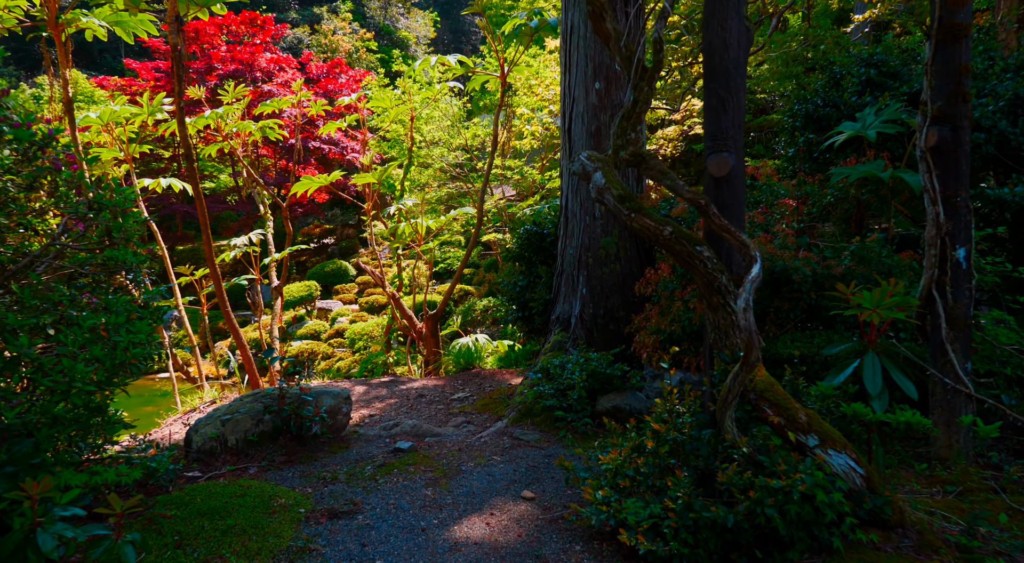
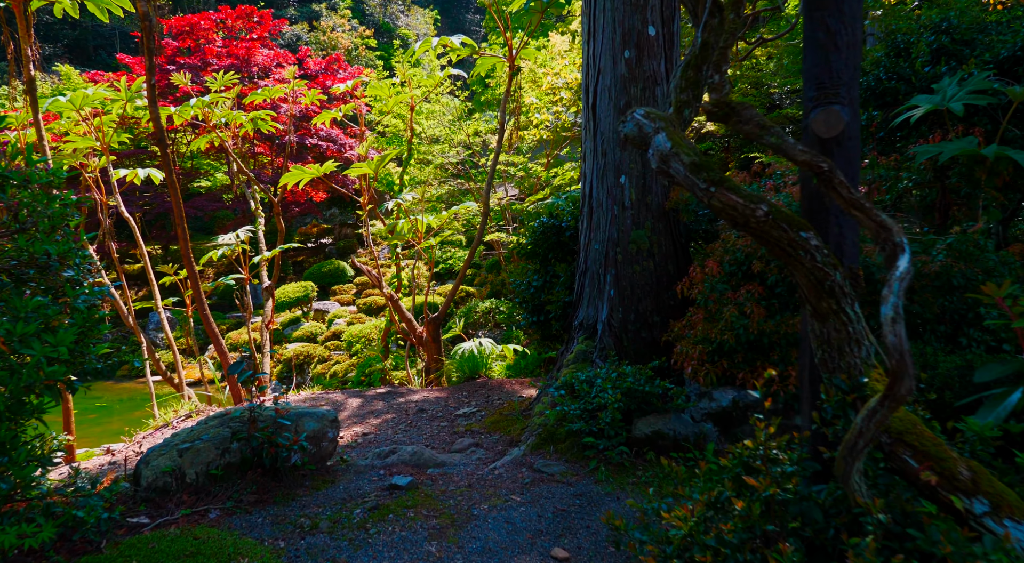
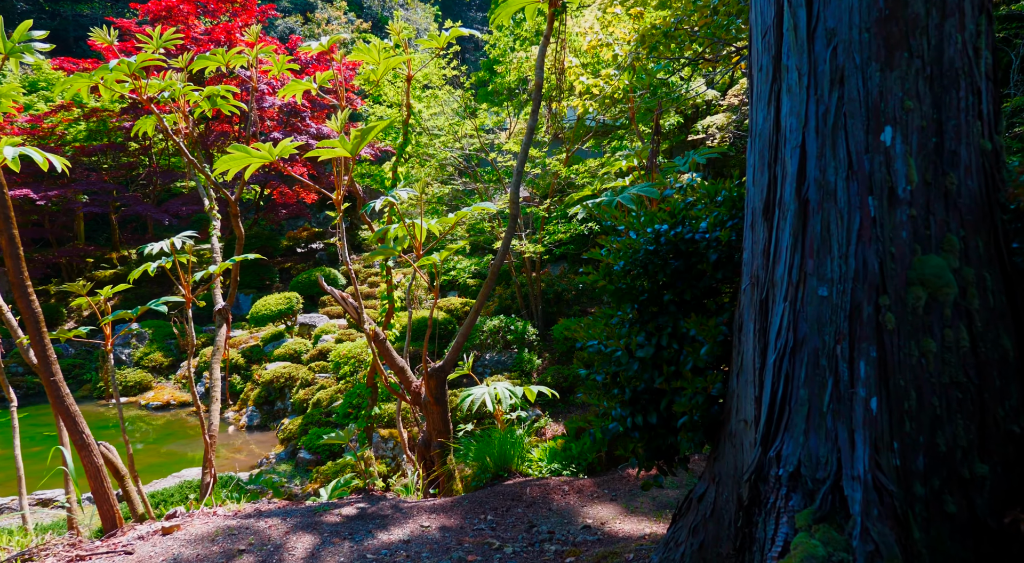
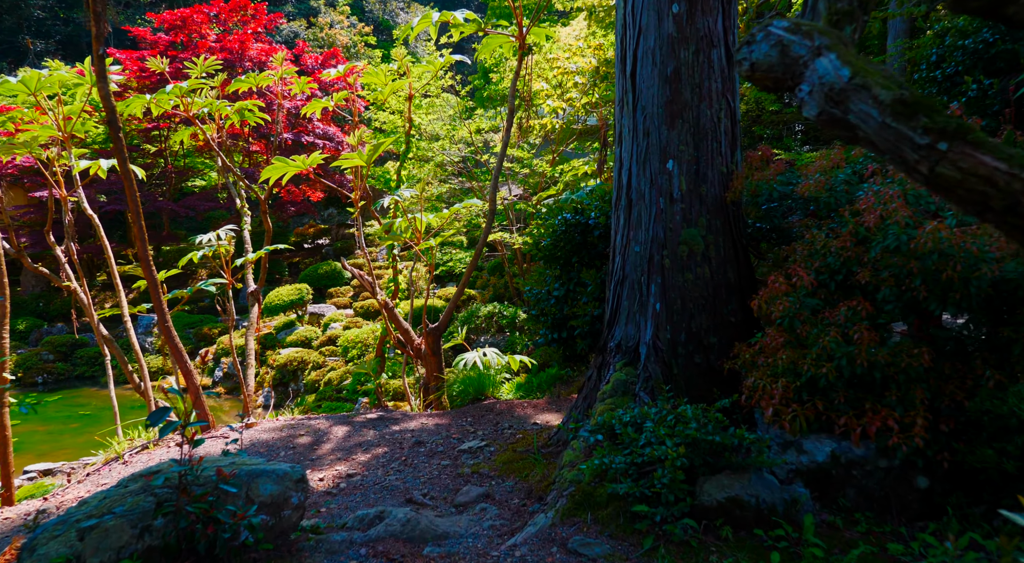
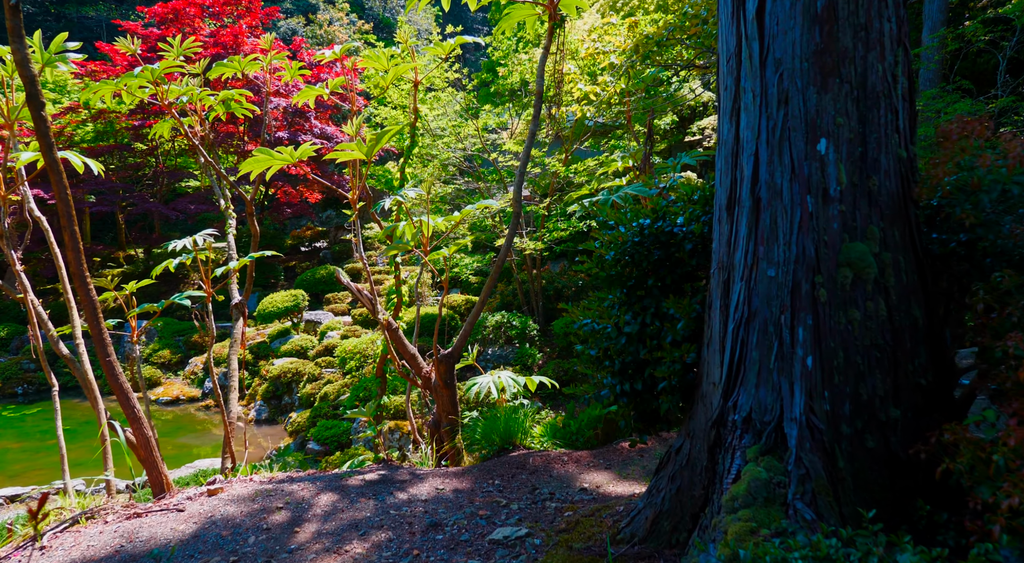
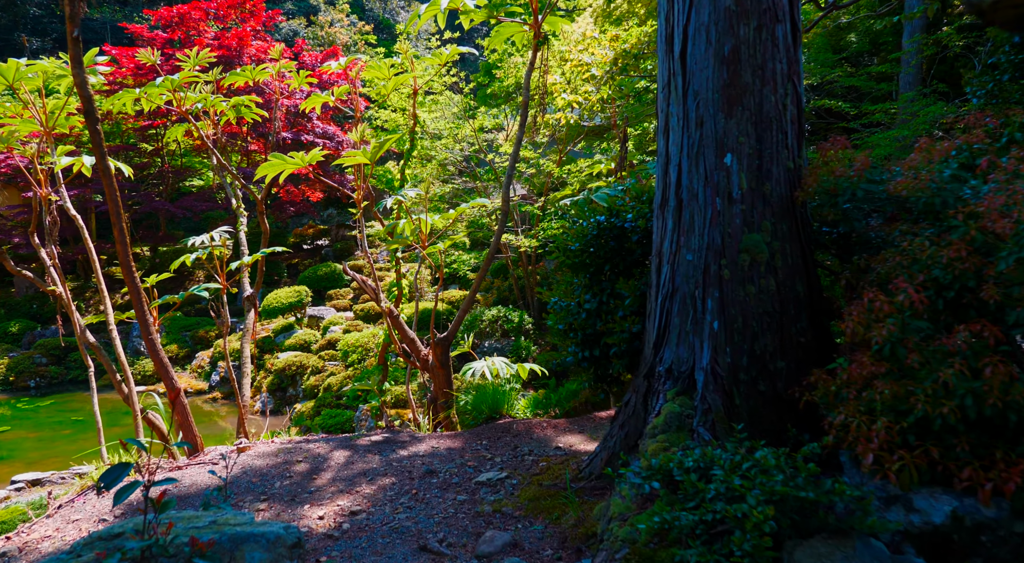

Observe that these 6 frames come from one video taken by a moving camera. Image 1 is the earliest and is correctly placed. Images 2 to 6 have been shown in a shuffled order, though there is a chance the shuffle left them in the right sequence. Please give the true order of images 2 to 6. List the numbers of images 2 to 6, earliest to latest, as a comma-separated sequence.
2, 4, 6, 5, 3
